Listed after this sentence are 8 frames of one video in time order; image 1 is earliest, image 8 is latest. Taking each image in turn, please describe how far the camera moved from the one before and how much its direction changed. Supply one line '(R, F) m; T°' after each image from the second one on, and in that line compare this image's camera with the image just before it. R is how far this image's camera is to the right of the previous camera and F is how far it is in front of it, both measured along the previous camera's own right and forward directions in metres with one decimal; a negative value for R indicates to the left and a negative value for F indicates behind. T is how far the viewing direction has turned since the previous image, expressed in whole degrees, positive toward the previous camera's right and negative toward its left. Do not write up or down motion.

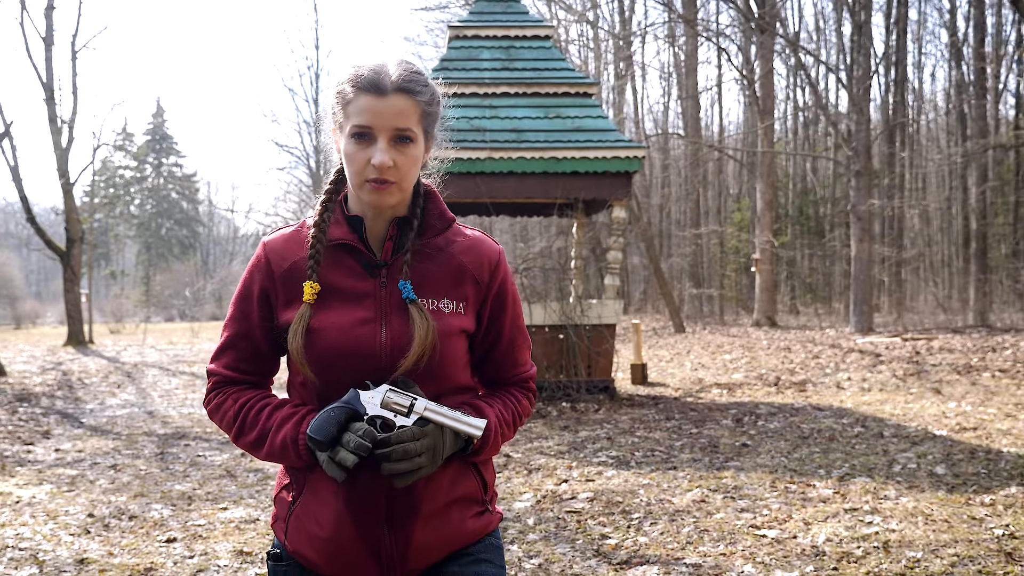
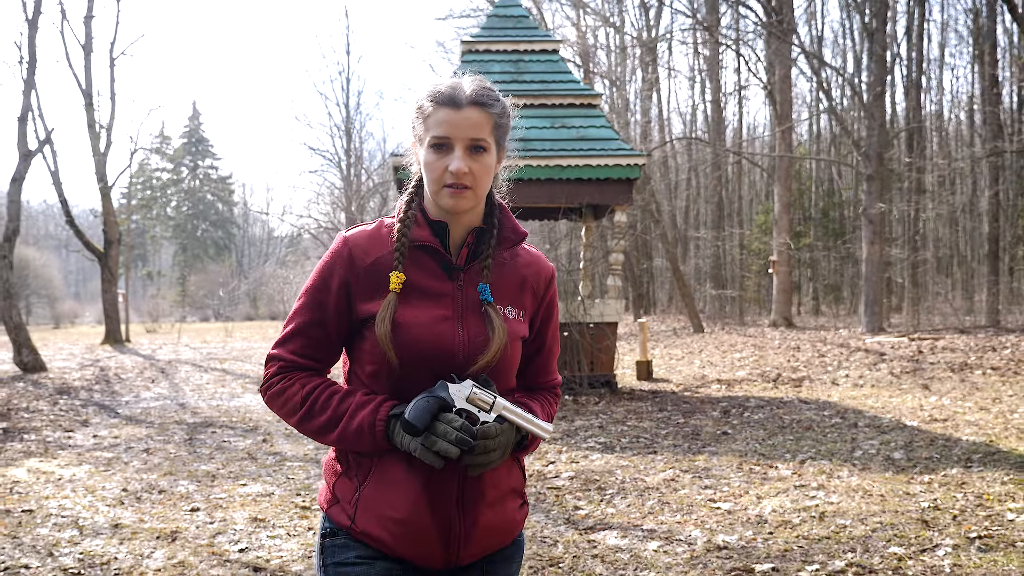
(+0.3, -0.6) m; -2°
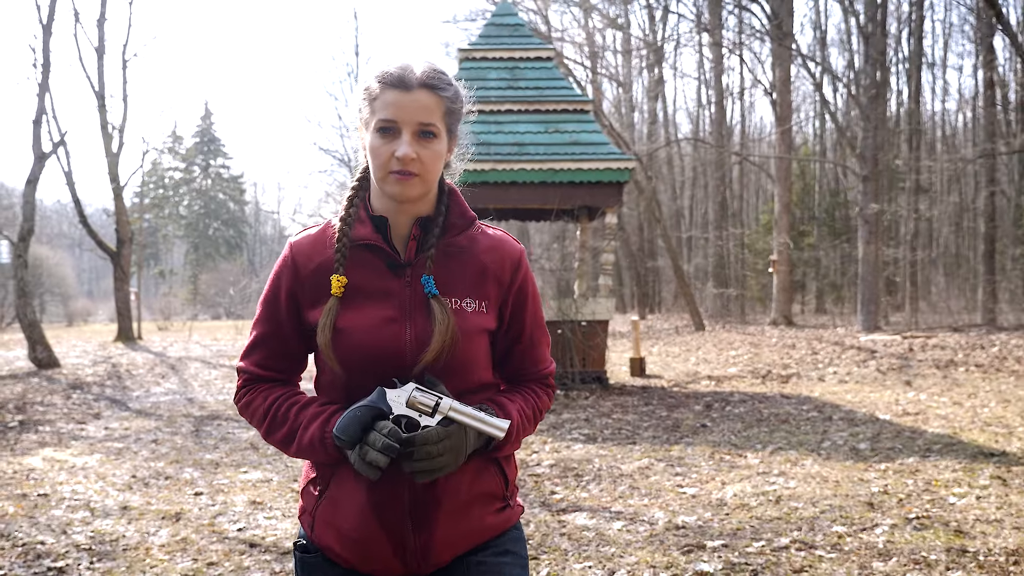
(+0.2, -0.4) m; -1°
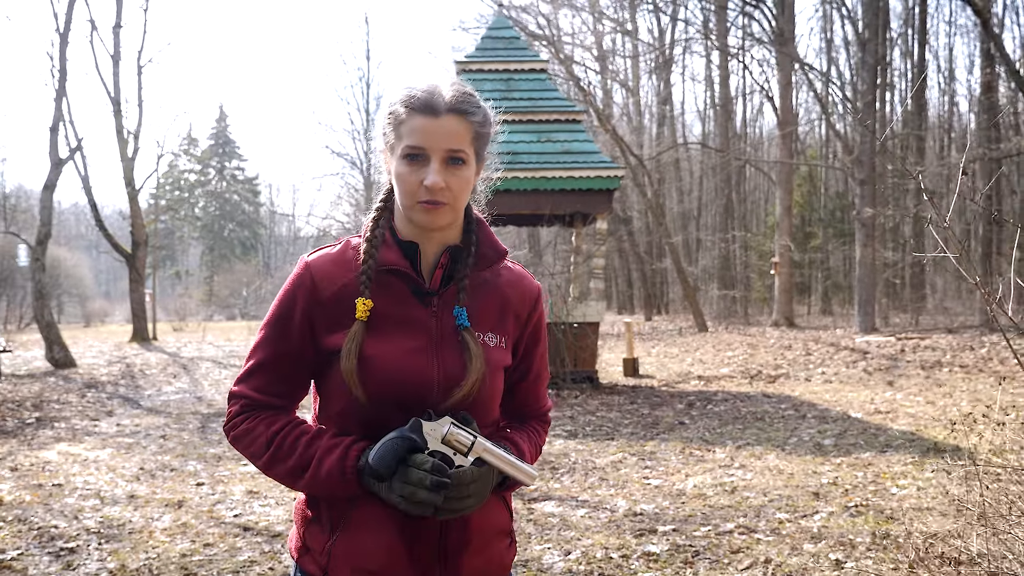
(+0.3, -0.4) m; -1°
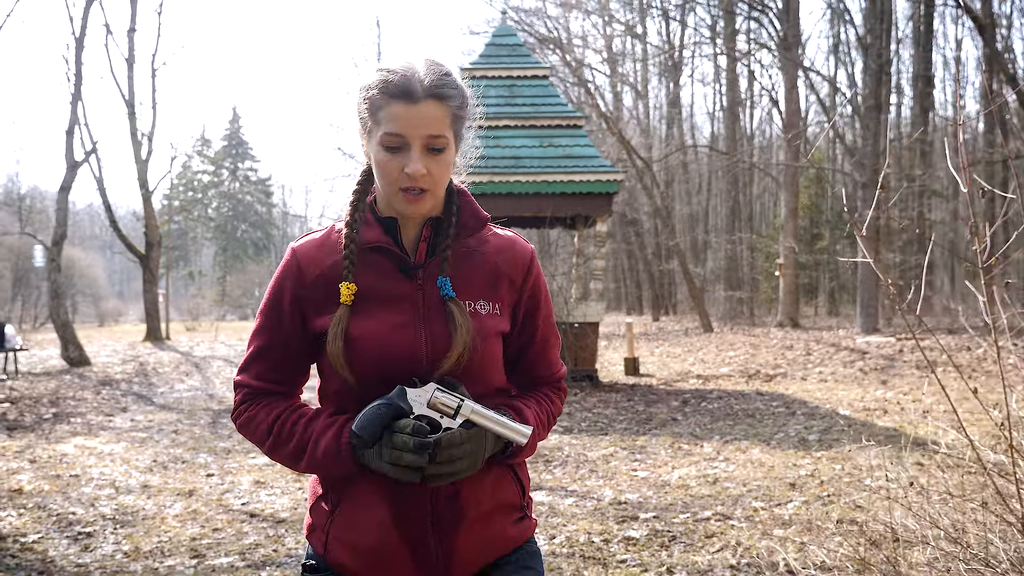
(+0.1, -0.3) m; -1°
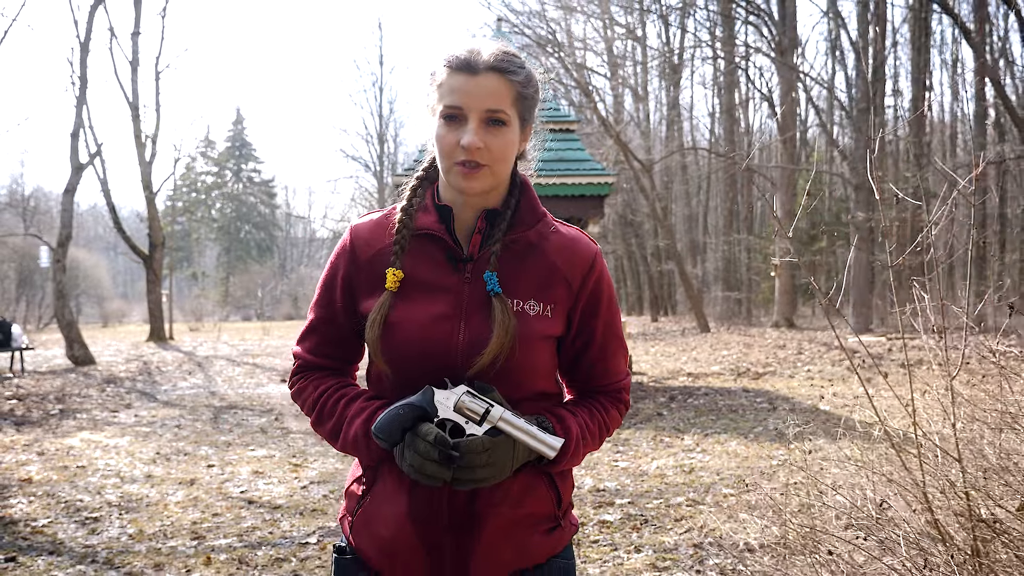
(+0.1, -0.3) m; 0°
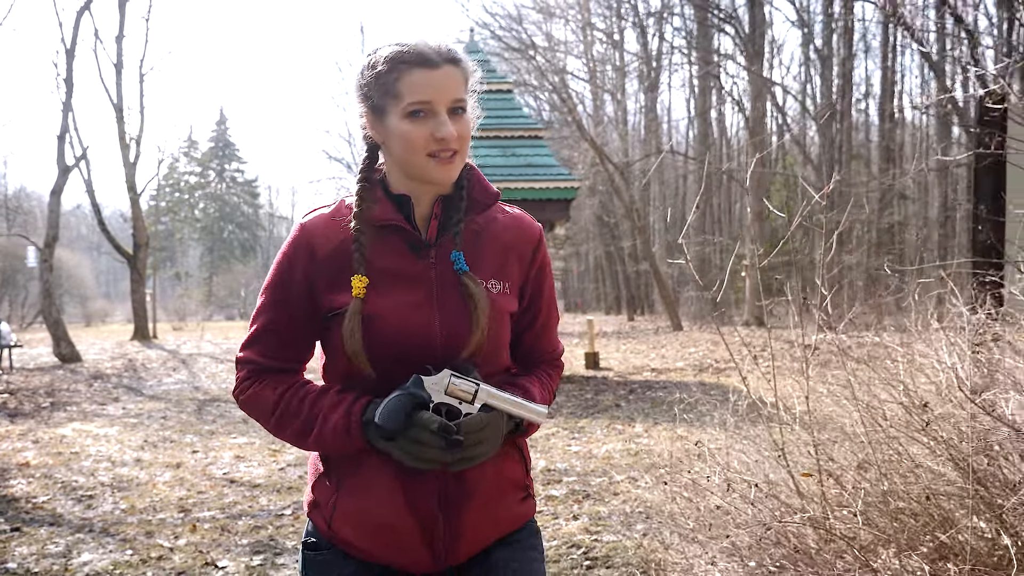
(+0.2, -0.6) m; +1°
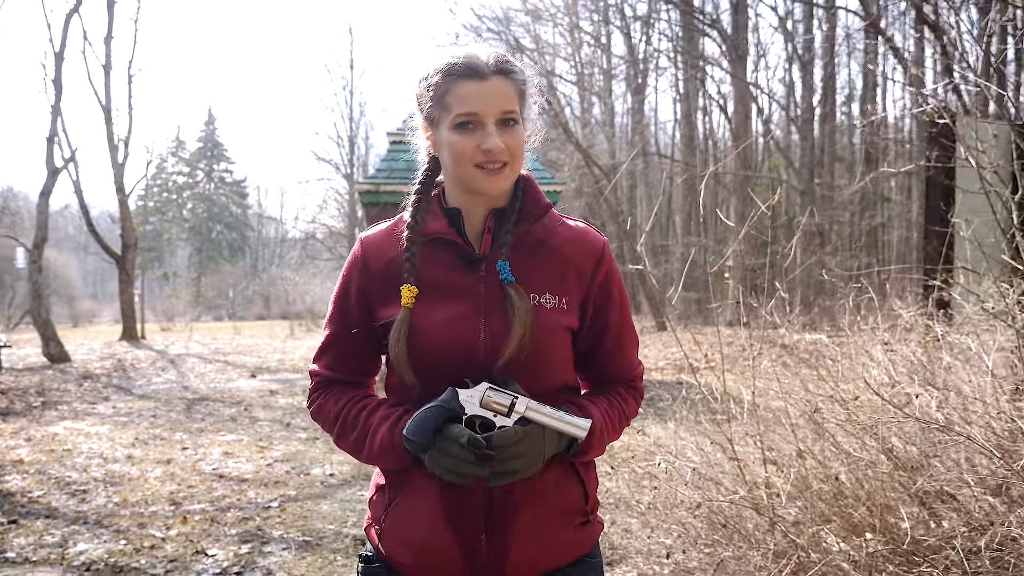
(+0.1, -0.3) m; +1°
